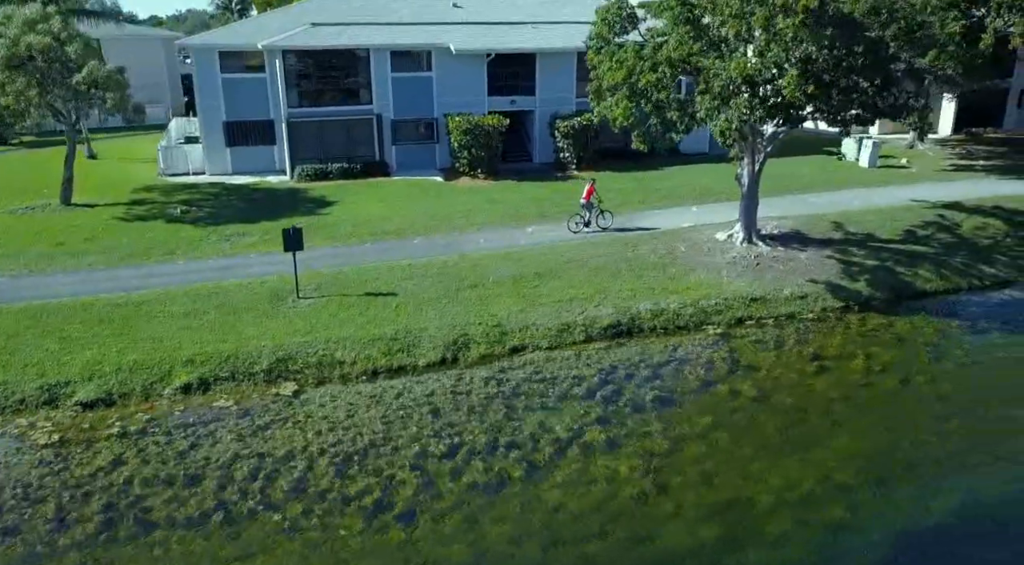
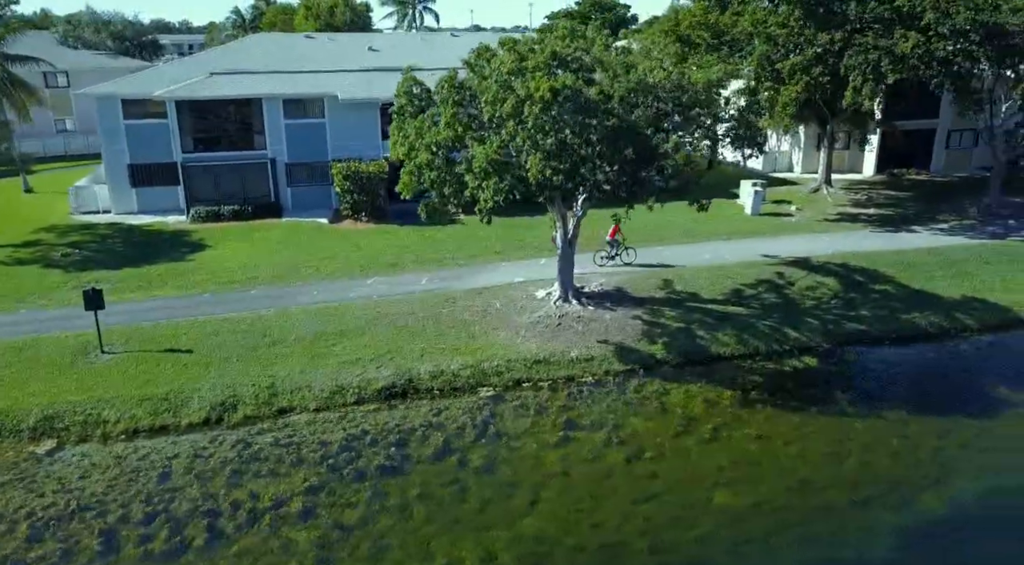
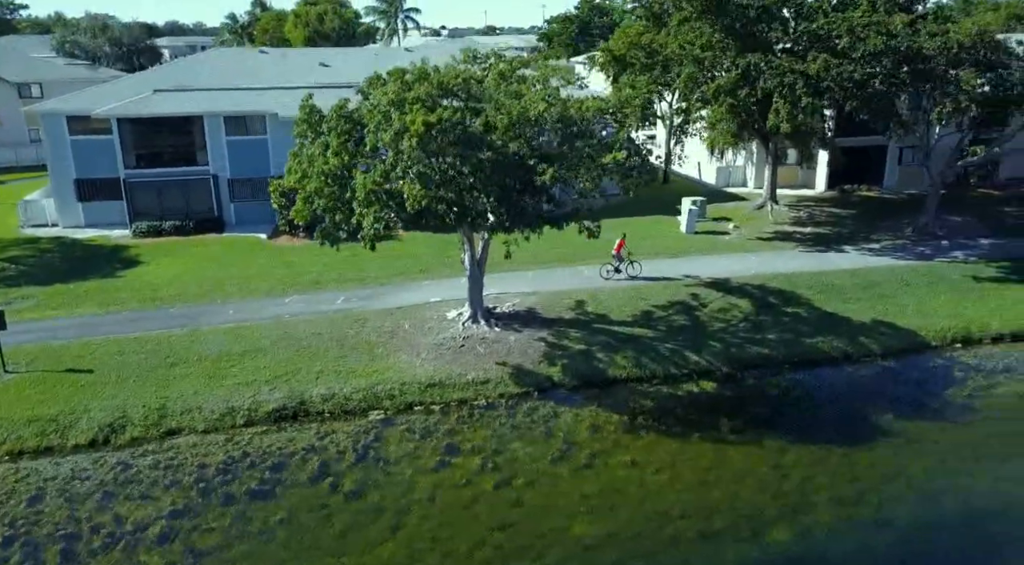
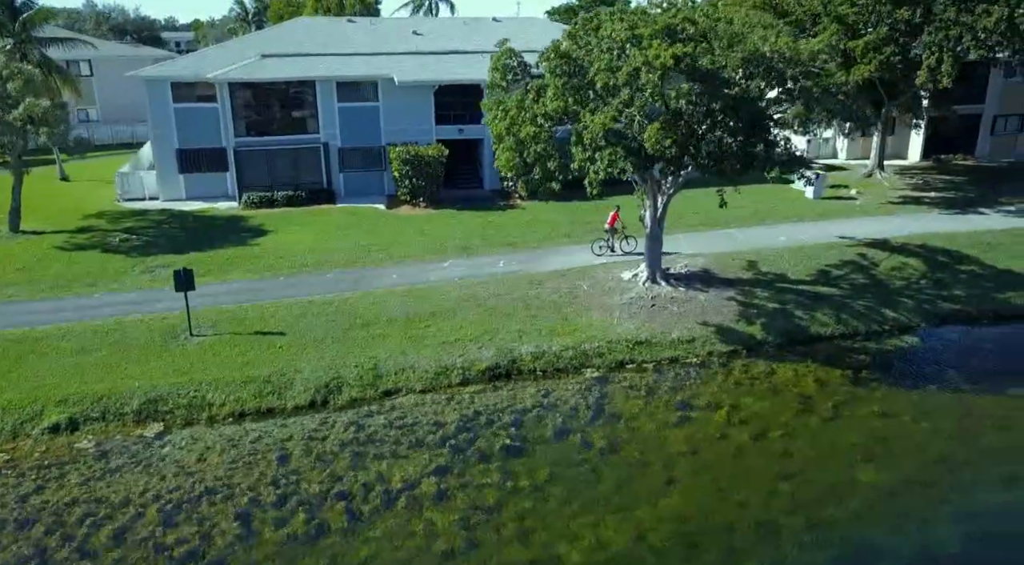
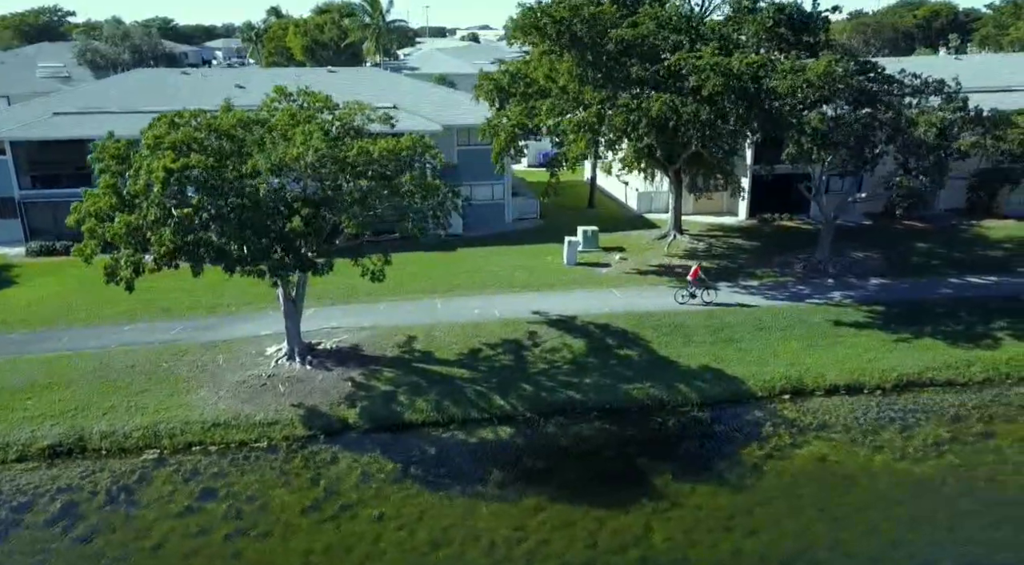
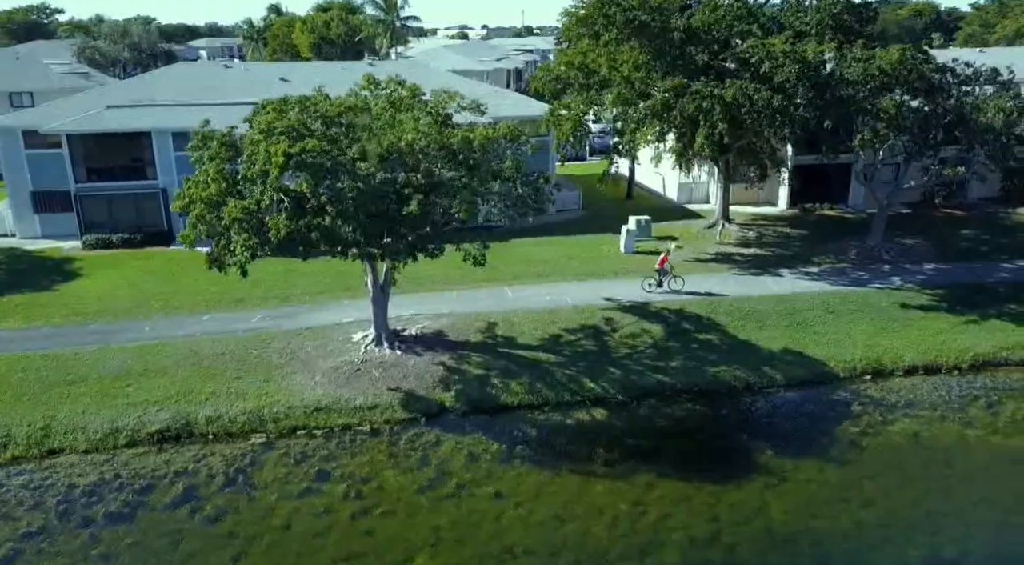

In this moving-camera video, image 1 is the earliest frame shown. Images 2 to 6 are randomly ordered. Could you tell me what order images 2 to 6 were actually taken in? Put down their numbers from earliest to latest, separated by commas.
4, 2, 3, 6, 5
